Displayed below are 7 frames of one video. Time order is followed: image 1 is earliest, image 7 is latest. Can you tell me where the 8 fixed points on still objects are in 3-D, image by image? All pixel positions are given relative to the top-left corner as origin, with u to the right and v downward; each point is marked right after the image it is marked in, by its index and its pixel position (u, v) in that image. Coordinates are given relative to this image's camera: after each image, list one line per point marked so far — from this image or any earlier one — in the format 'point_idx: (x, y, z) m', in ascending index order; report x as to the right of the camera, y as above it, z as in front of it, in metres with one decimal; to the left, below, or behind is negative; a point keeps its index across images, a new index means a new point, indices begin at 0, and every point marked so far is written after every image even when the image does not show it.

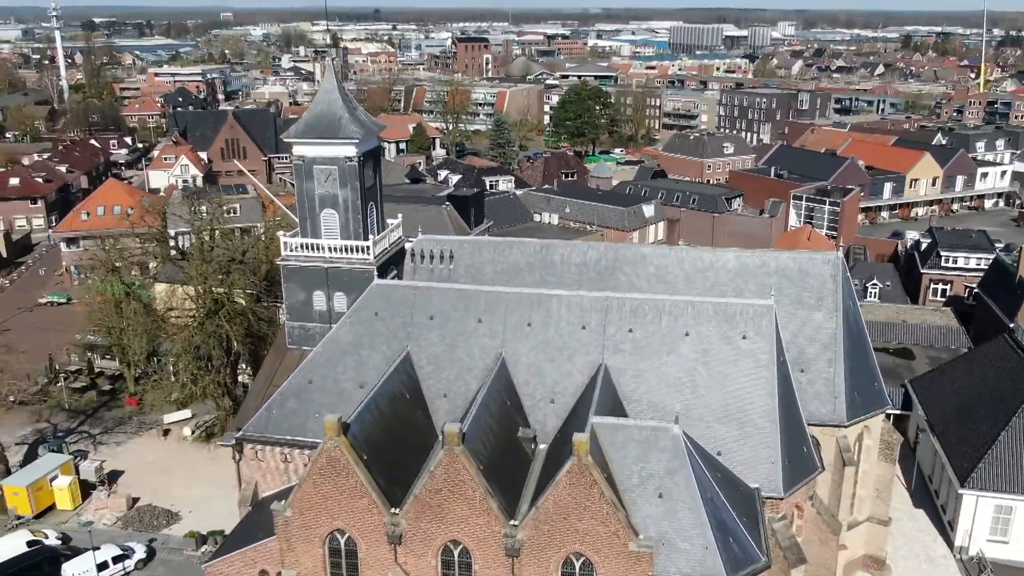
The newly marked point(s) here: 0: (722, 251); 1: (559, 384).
0: (+4.4, +0.8, +19.7) m
1: (+0.8, -1.7, +16.7) m
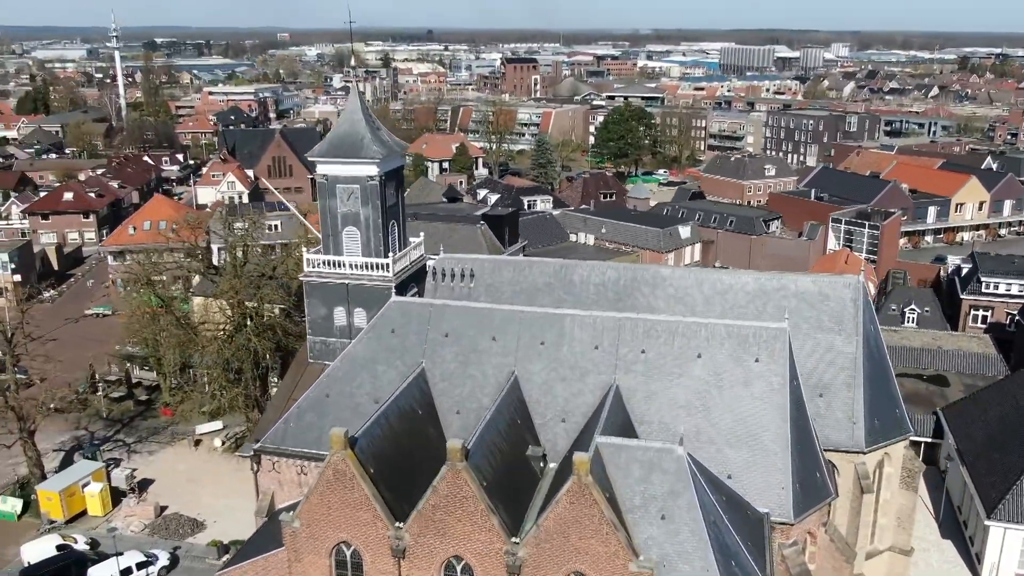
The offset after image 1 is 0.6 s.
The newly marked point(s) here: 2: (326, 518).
0: (+4.8, +0.3, +19.7) m
1: (+1.0, -2.1, +16.8) m
2: (-2.9, -3.5, +14.3) m
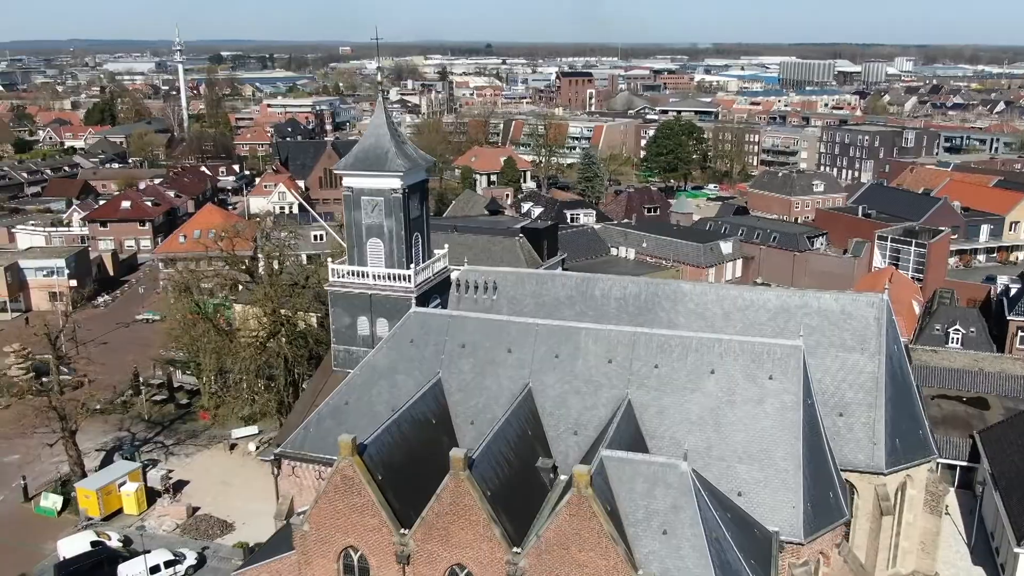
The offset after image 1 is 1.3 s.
0: (+5.2, 0.0, +19.6) m
1: (+1.3, -2.3, +16.9) m
2: (-2.8, -3.7, +14.6) m
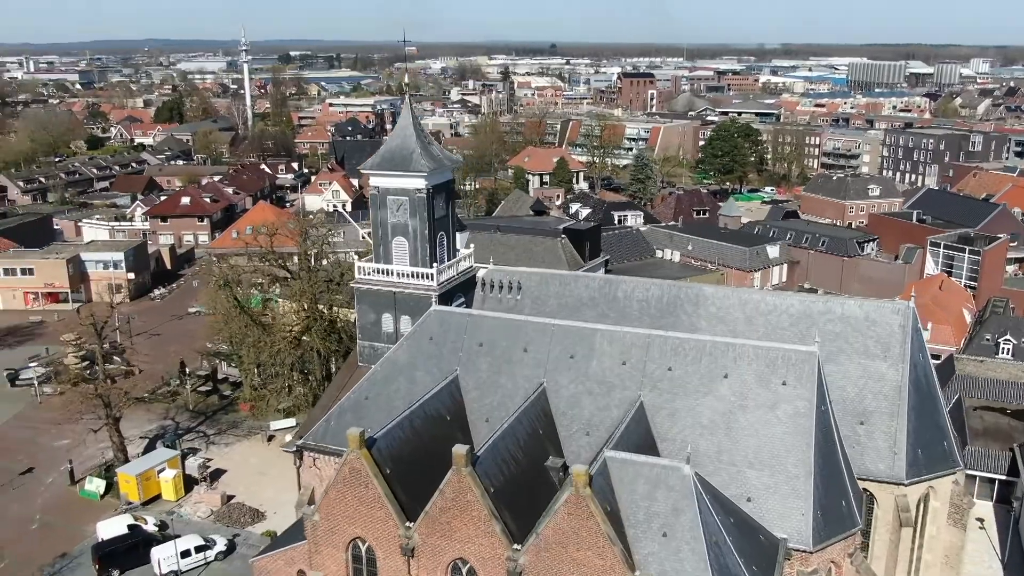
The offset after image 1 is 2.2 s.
0: (+5.7, -0.1, +19.4) m
1: (+1.5, -2.3, +17.0) m
2: (-2.7, -3.6, +15.0) m
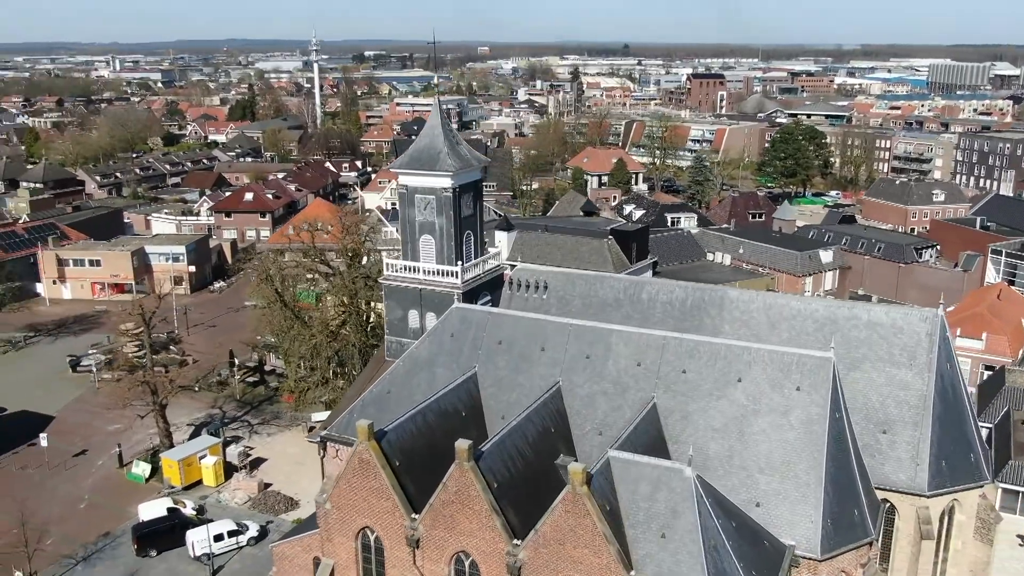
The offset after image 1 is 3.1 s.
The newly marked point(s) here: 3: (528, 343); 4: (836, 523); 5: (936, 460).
0: (+6.1, -0.3, +19.1) m
1: (+1.8, -2.4, +17.0) m
2: (-2.6, -3.5, +15.4) m
3: (+0.3, -1.1, +18.2) m
4: (+5.2, -3.8, +15.1) m
5: (+7.7, -3.1, +17.0) m
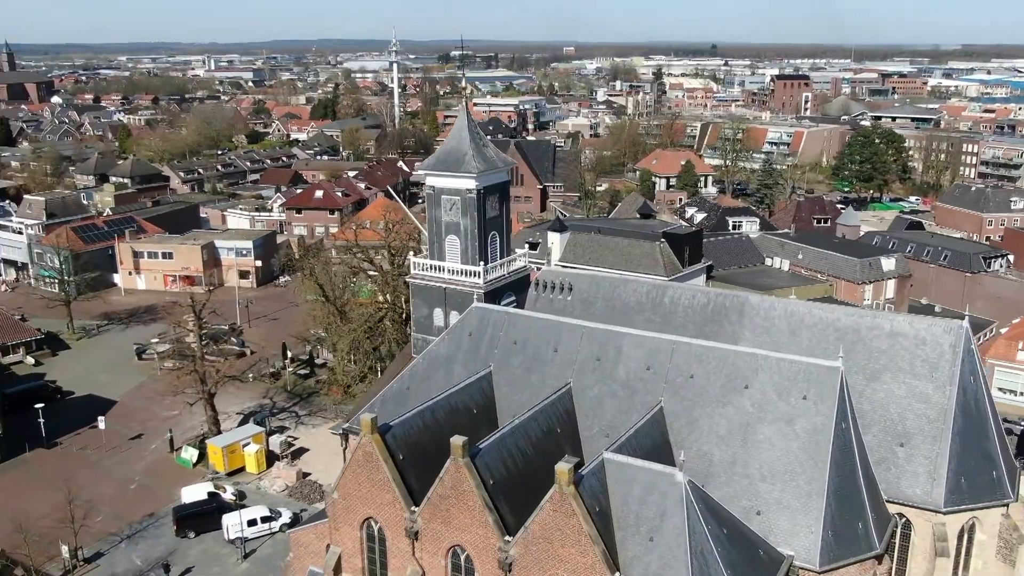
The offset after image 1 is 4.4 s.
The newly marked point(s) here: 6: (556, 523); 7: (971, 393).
0: (+6.5, -0.4, +18.8) m
1: (+1.9, -2.4, +17.1) m
2: (-2.6, -3.5, +15.9) m
3: (+0.6, -1.1, +18.4) m
4: (+5.2, -3.9, +14.9) m
5: (+7.8, -3.3, +16.6) m
6: (+0.6, -3.5, +13.8) m
7: (+8.5, -1.9, +17.3) m
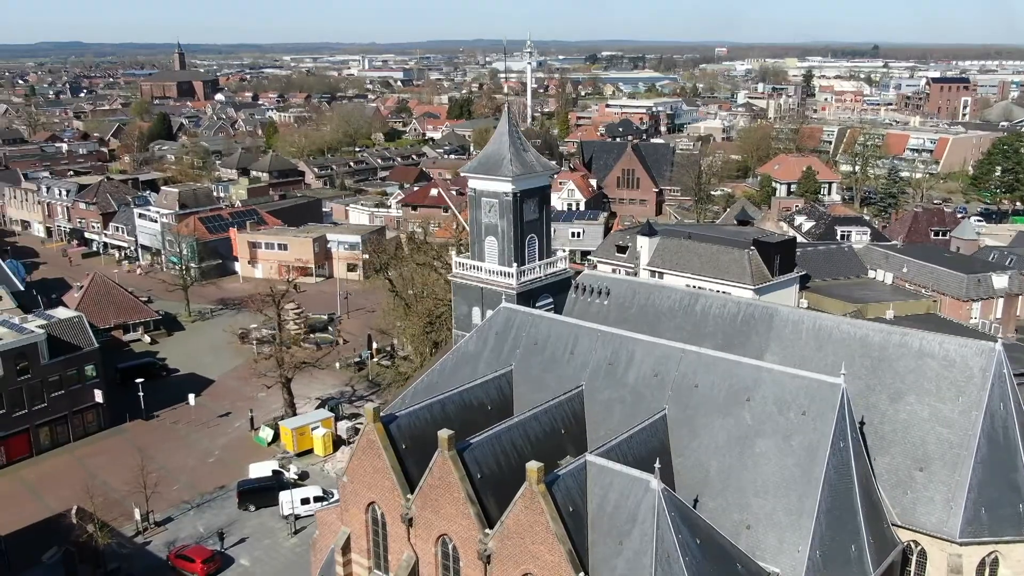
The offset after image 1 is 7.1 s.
0: (+6.9, -0.7, +18.3) m
1: (+2.0, -2.5, +17.3) m
2: (-2.7, -3.4, +16.8) m
3: (+1.0, -1.2, +18.7) m
4: (+4.8, -4.2, +14.6) m
5: (+7.7, -3.7, +15.9) m
6: (+0.2, -3.5, +14.2) m
7: (+8.6, -2.3, +16.5) m
